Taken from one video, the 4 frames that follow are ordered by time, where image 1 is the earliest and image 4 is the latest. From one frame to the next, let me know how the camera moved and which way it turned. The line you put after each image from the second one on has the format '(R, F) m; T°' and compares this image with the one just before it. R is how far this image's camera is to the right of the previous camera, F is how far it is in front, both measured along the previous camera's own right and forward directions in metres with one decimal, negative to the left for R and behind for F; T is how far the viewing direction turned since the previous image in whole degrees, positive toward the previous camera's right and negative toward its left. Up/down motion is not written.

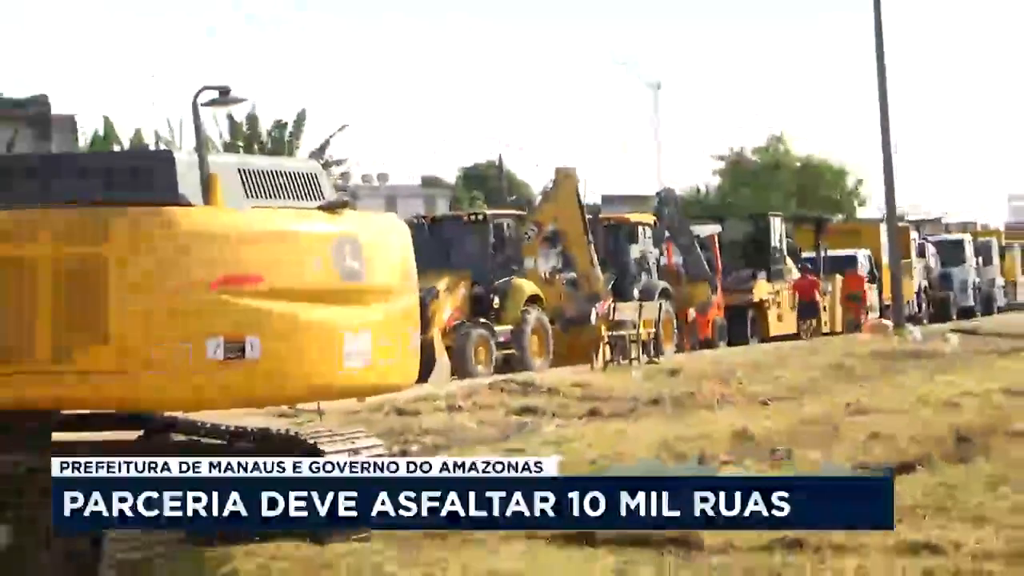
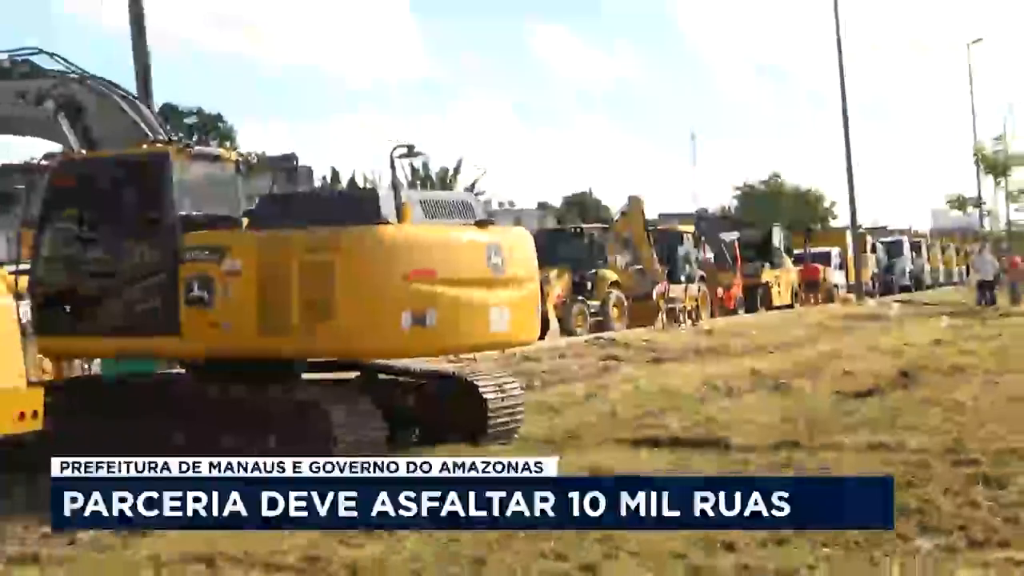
(-0.3, -1.7) m; -1°
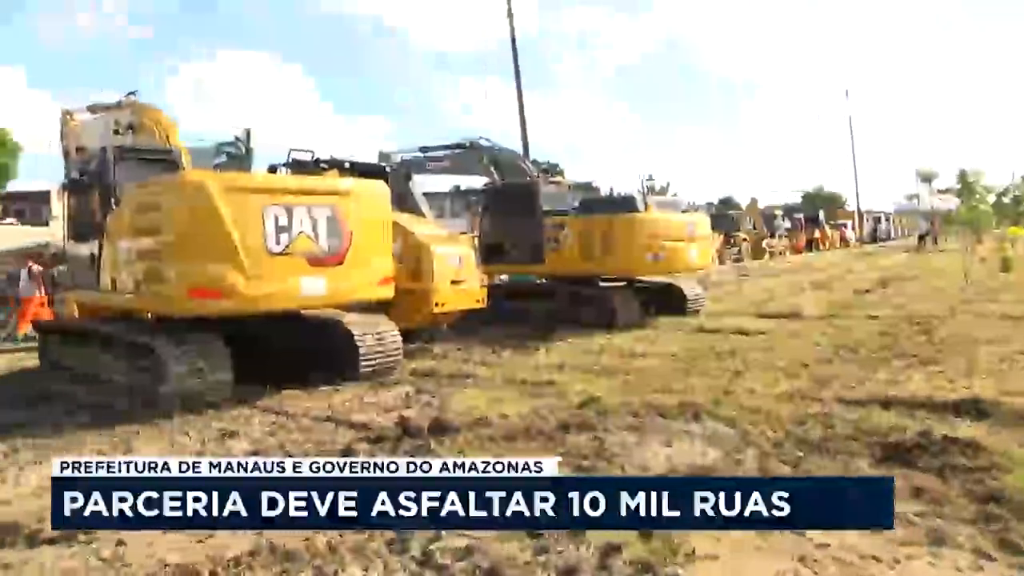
(-1.0, -5.7) m; -3°
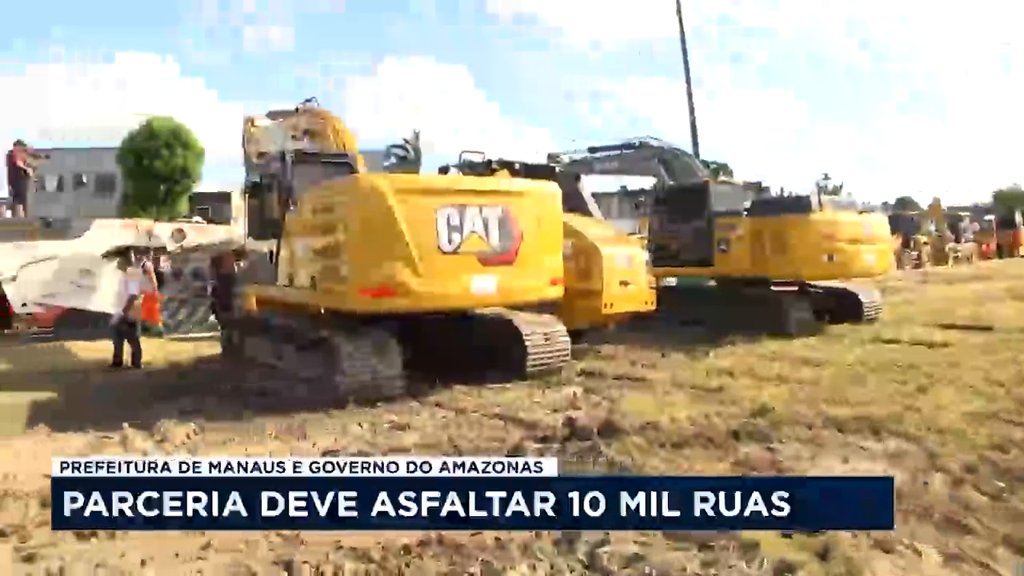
(-0.1, 0.0) m; -7°
